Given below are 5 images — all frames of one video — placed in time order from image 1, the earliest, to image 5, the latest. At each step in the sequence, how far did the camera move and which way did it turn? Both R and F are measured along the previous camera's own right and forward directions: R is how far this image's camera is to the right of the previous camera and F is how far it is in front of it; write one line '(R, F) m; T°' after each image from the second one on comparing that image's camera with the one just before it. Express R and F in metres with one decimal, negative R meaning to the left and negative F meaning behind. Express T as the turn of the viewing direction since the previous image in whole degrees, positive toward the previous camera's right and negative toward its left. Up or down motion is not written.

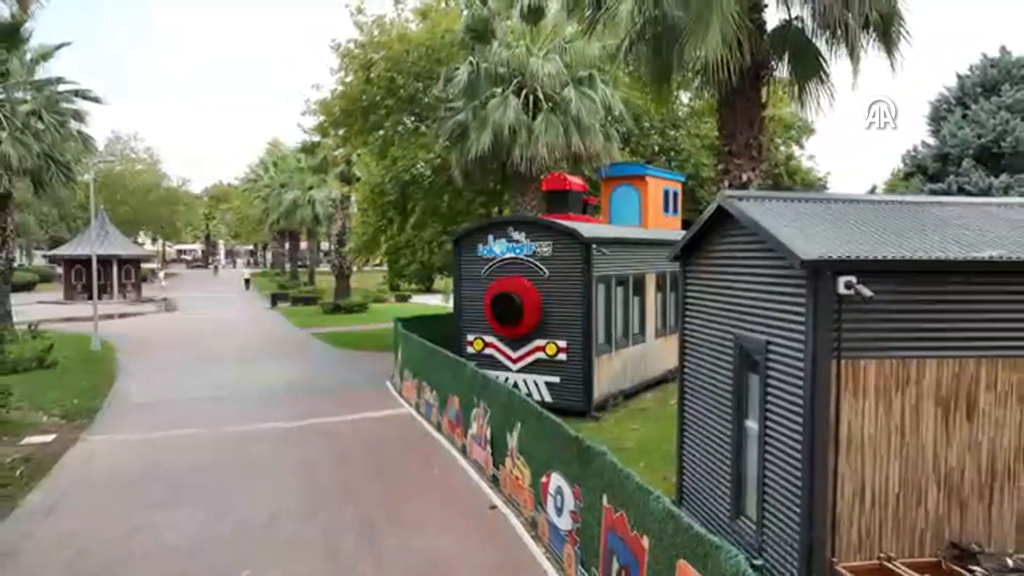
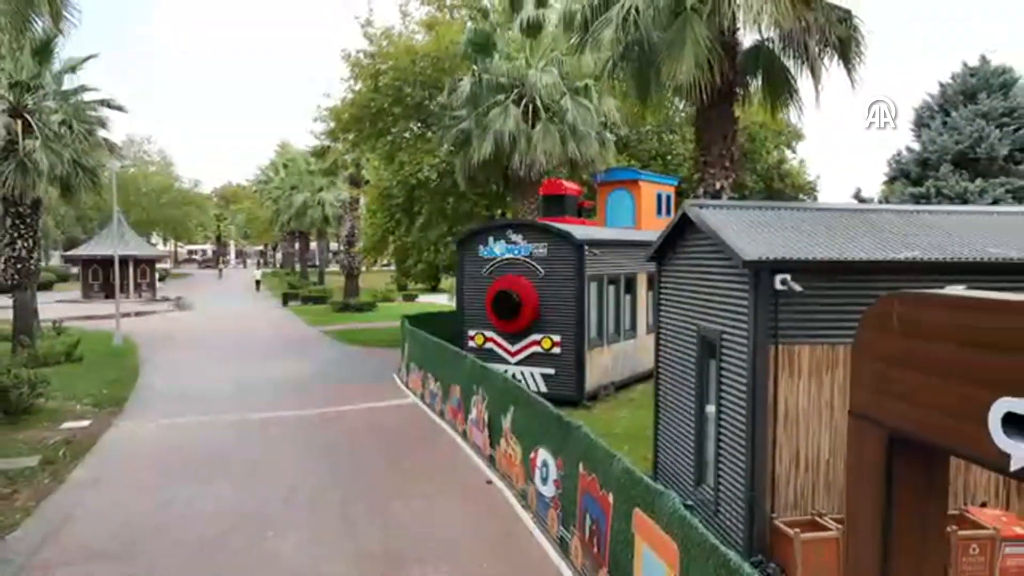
(+0.2, -1.2) m; -1°
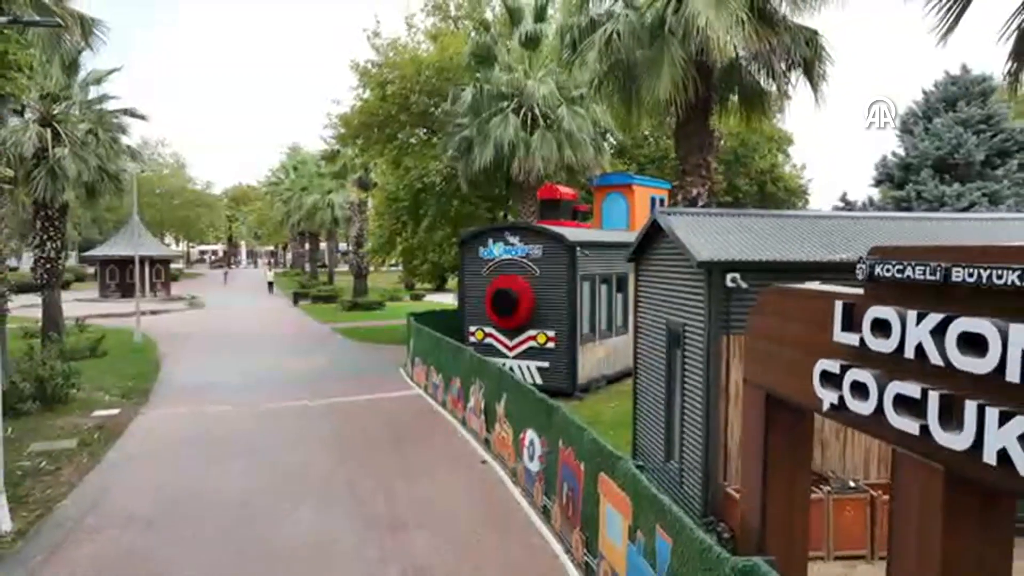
(+0.2, -1.2) m; -1°
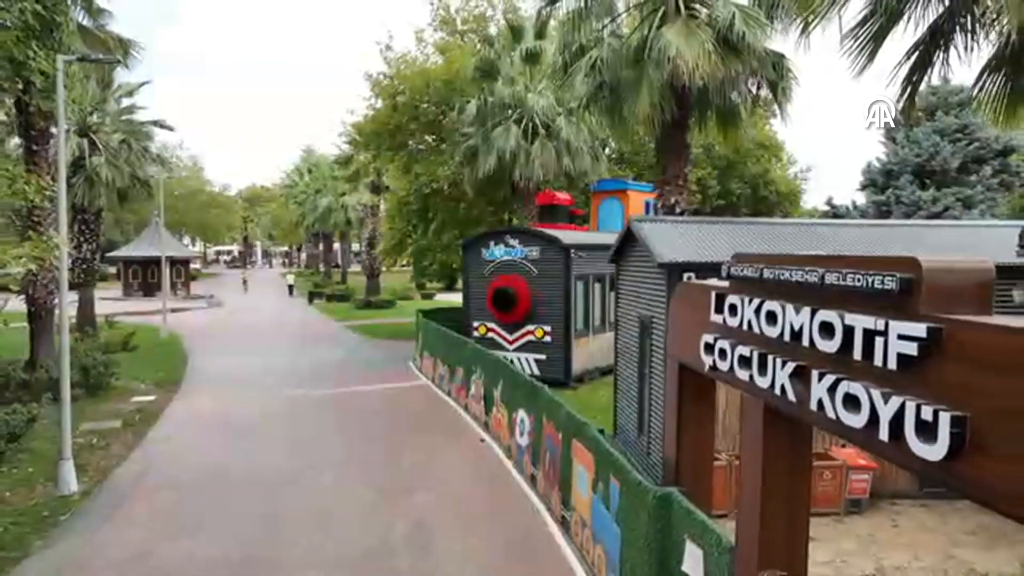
(+0.3, -1.6) m; -1°
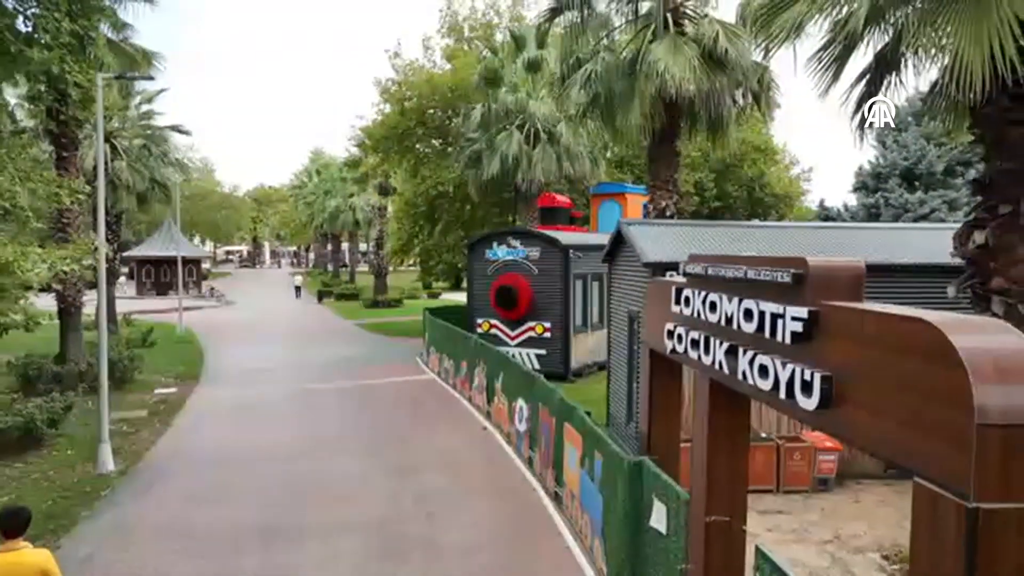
(+0.1, -1.0) m; 0°
